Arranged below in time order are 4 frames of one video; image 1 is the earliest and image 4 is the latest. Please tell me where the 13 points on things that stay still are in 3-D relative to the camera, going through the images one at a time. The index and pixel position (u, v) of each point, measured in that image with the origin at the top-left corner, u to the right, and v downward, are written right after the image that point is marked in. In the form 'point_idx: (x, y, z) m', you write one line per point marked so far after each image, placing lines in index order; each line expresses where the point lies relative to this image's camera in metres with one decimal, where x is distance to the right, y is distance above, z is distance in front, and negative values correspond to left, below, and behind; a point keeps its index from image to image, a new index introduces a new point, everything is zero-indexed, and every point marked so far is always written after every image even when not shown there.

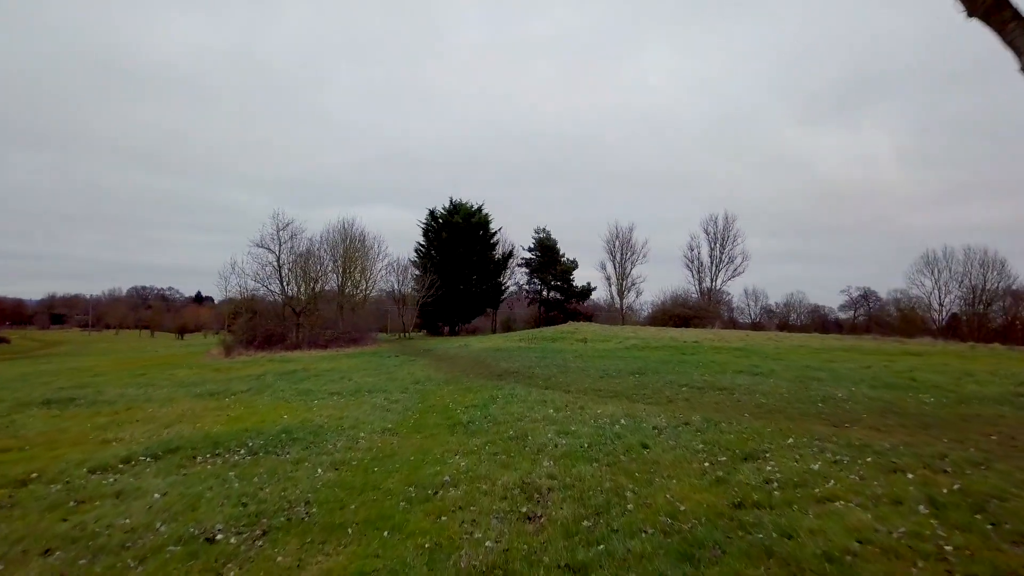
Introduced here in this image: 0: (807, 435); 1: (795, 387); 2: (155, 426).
0: (+4.5, -2.2, +7.7) m
1: (+6.6, -2.3, +11.9) m
2: (-8.7, -3.3, +12.3) m
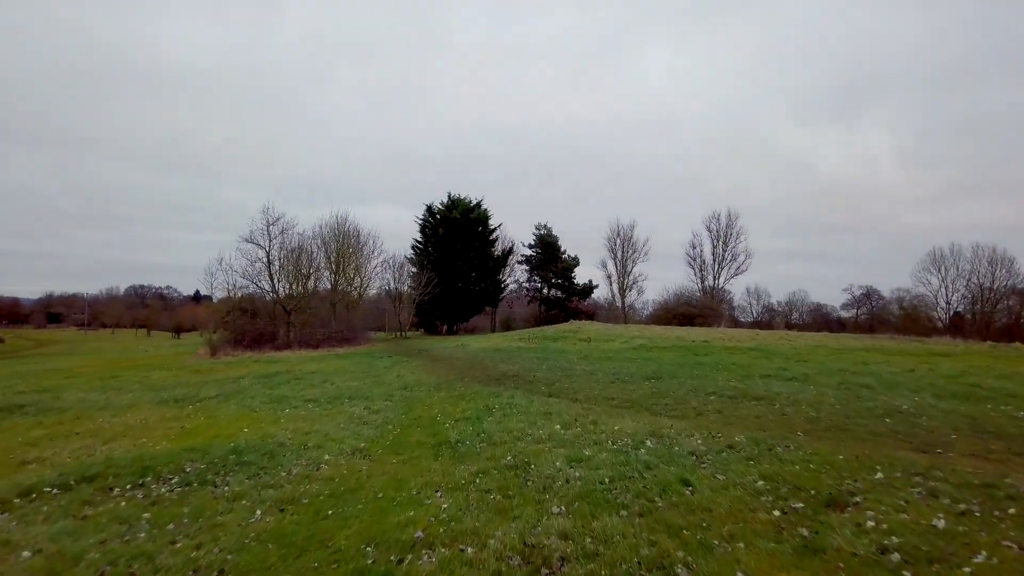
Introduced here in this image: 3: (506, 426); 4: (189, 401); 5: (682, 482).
0: (+4.4, -2.1, +5.9) m
1: (+6.6, -2.1, +10.1) m
2: (-8.7, -3.2, +10.5) m
3: (-0.1, -2.4, +9.1) m
4: (-9.9, -3.4, +15.6) m
5: (+1.9, -2.1, +5.6) m
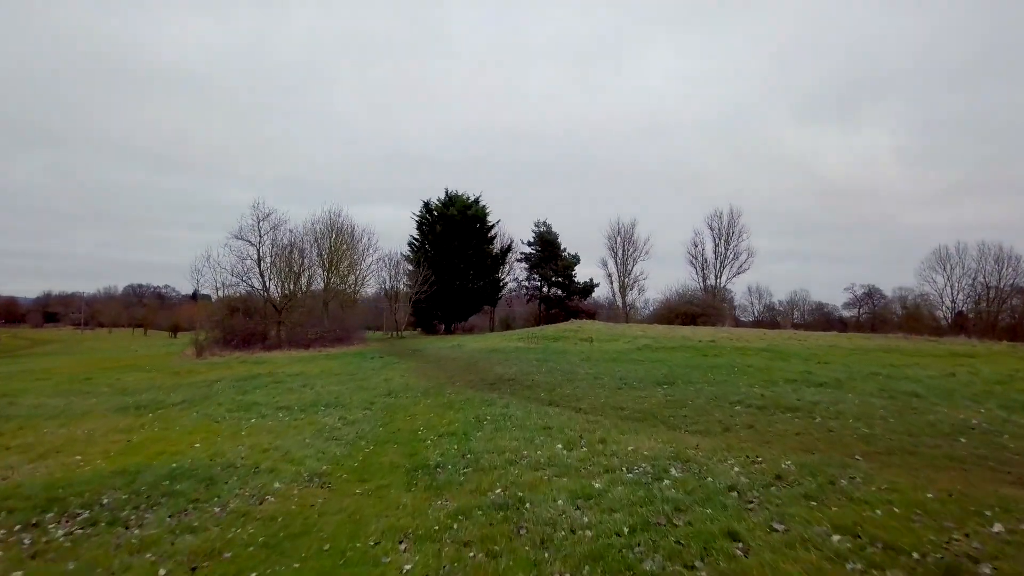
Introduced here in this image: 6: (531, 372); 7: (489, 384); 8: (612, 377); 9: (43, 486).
0: (+4.3, -1.9, +4.4) m
1: (+6.5, -2.0, +8.6) m
2: (-8.8, -3.0, +9.1) m
3: (-0.2, -2.3, +7.6) m
4: (-10.0, -3.3, +14.1) m
5: (+1.7, -2.0, +4.1) m
6: (+0.6, -2.8, +16.8) m
7: (-0.7, -2.8, +15.0) m
8: (+2.8, -2.5, +14.1) m
9: (-6.6, -2.8, +7.2) m
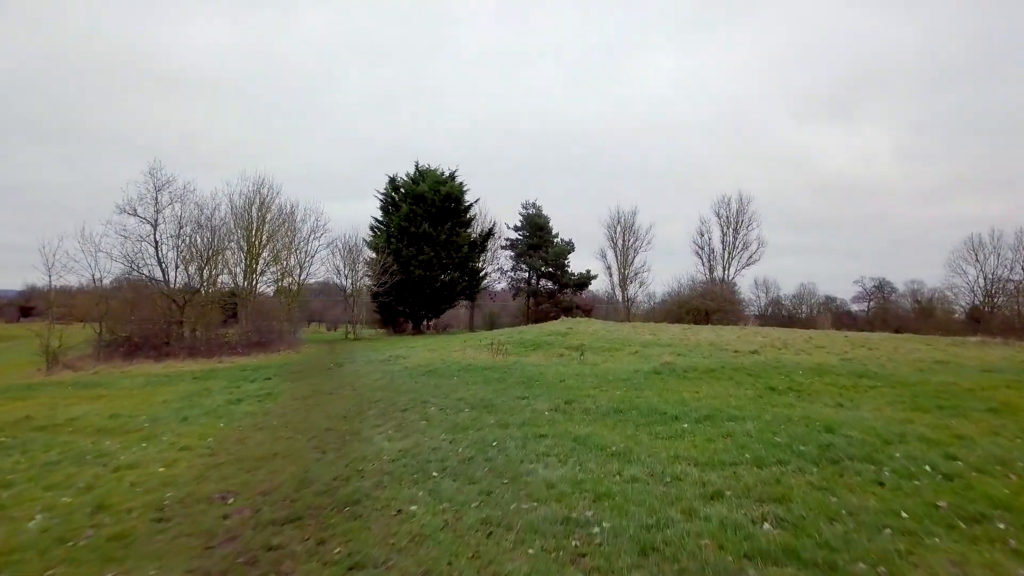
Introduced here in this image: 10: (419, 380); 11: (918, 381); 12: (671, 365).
0: (+2.5, -1.8, -5.1) m
1: (+4.6, -1.8, -0.9) m
2: (-10.6, -2.8, -0.5) m
3: (-2.1, -2.1, -2.0) m
4: (-11.8, -3.0, +4.6) m
5: (-0.1, -1.8, -5.4) m
6: (-1.2, -2.4, +7.3) m
7: (-2.5, -2.5, +5.4) m
8: (+0.9, -2.2, +4.6) m
9: (-8.4, -2.6, -2.4) m
10: (-3.1, -2.9, +16.0) m
11: (+11.3, -2.5, +13.9) m
12: (+5.2, -2.6, +16.7) m
